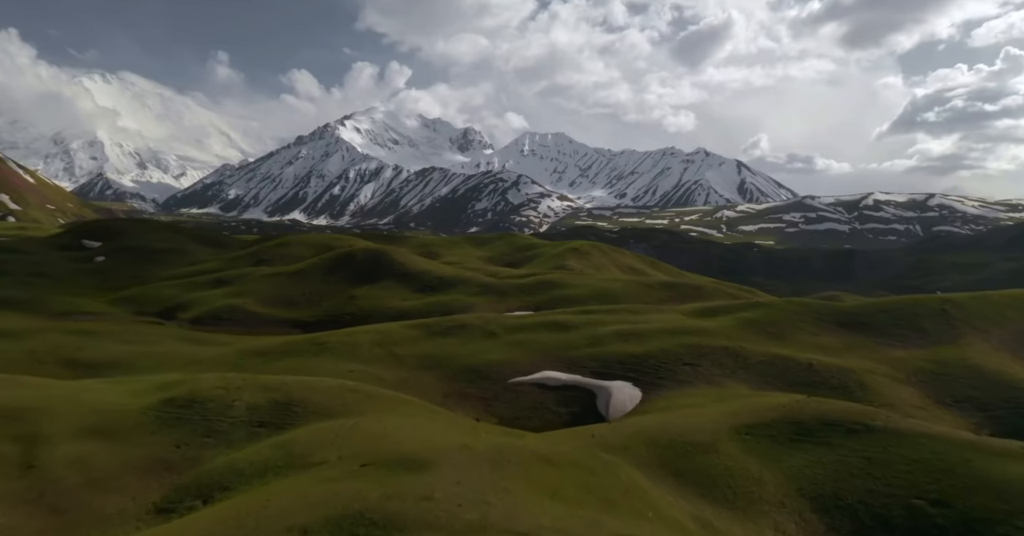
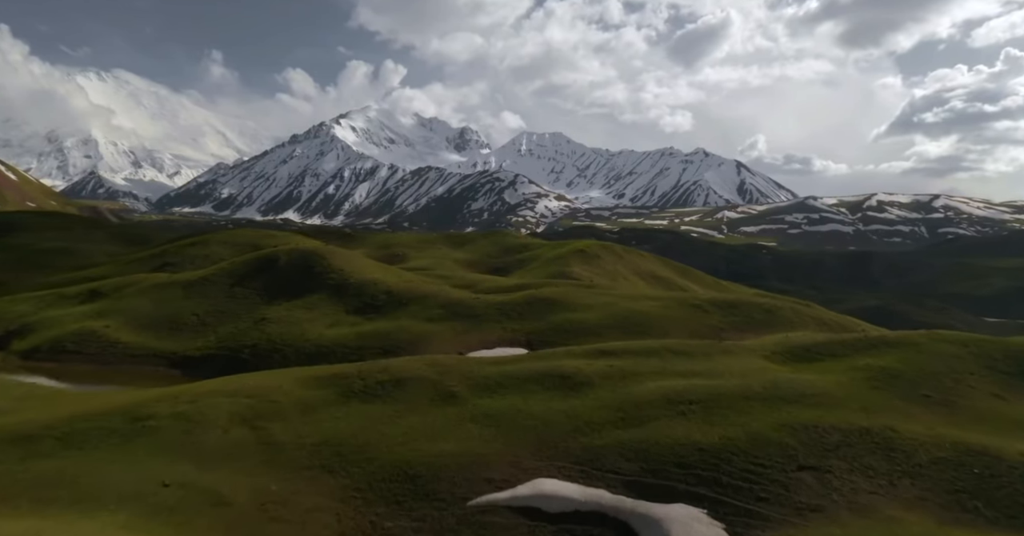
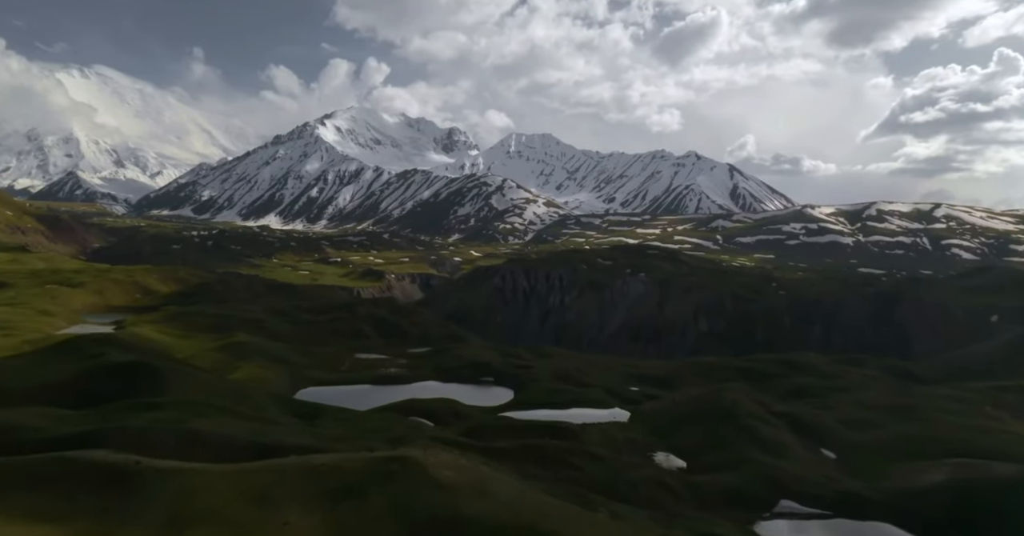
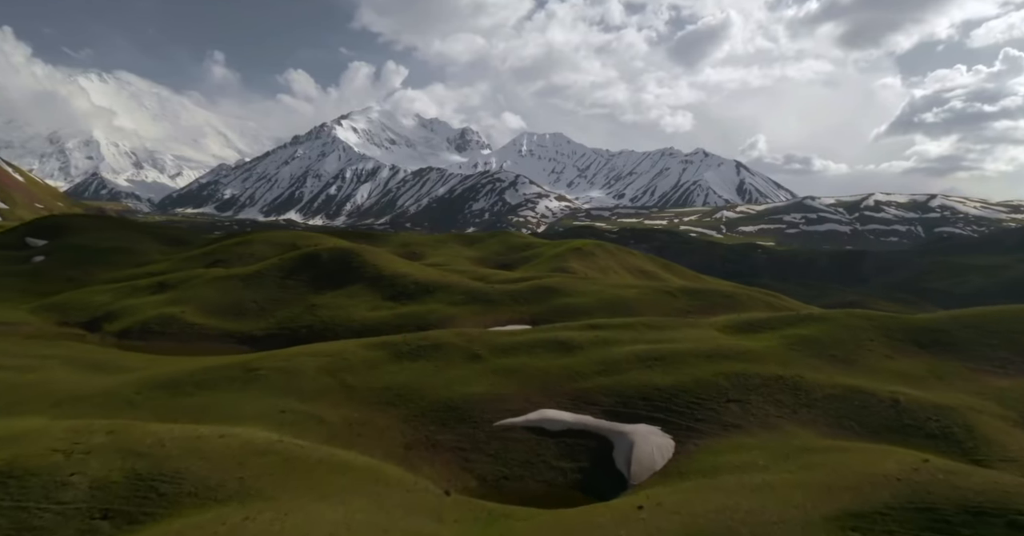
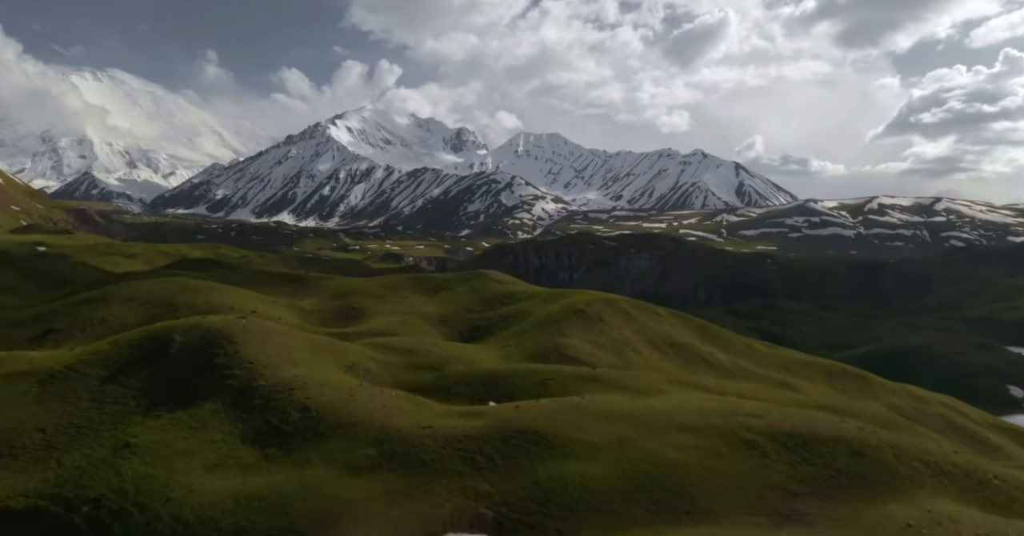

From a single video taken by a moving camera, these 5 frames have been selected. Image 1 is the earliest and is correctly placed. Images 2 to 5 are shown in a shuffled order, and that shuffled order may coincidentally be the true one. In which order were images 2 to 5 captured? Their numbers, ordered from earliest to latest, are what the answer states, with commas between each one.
4, 2, 5, 3
